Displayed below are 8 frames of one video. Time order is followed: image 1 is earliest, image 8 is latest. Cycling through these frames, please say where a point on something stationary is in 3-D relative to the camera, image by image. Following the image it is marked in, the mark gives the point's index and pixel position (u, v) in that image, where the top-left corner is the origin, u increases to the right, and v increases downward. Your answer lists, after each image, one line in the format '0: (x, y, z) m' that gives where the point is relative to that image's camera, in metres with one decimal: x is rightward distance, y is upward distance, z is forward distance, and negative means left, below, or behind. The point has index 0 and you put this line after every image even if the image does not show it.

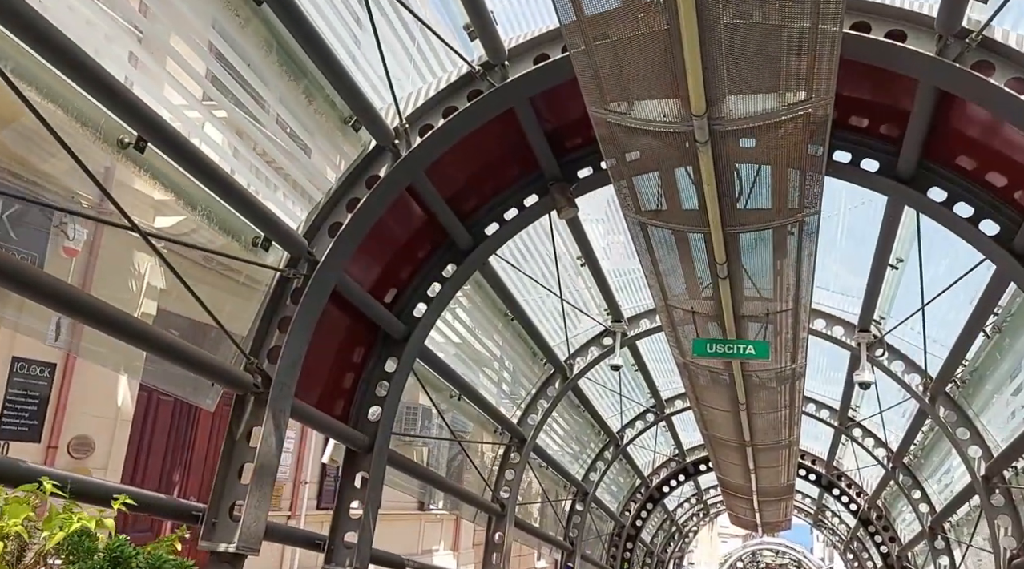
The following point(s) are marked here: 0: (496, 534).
0: (-0.2, -2.8, +9.6) m
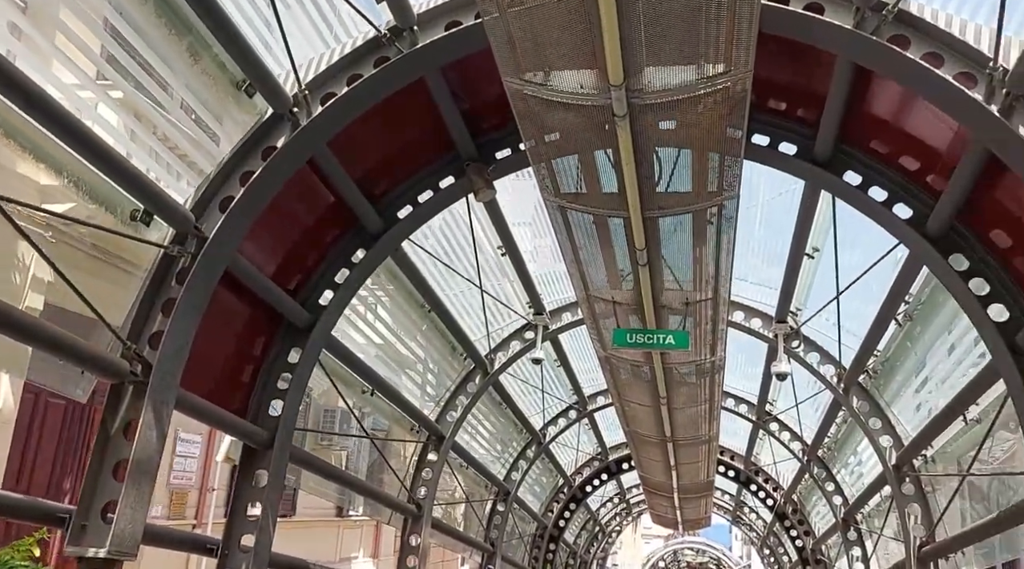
0: (-1.2, -2.8, +9.3) m
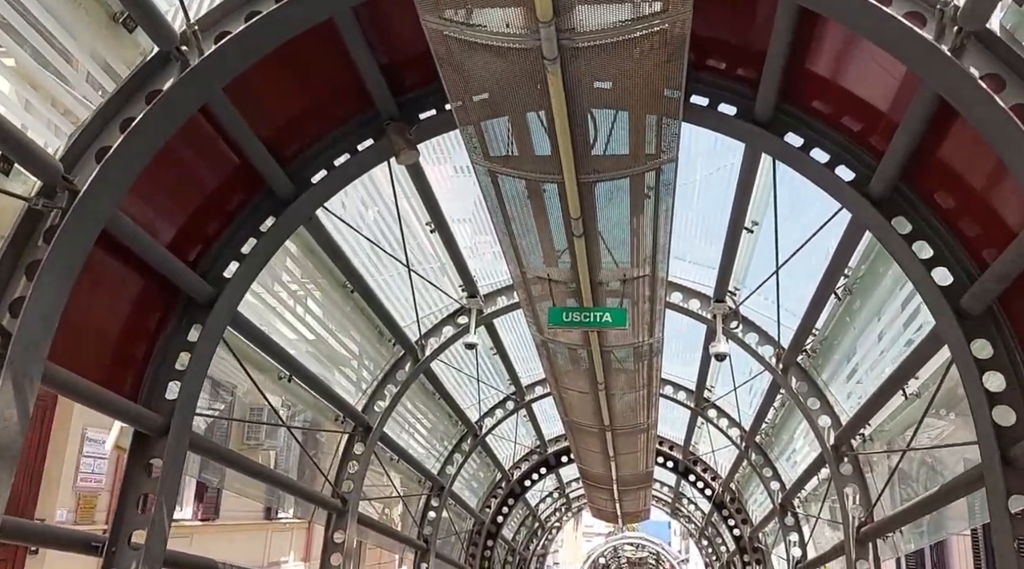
0: (-1.9, -2.6, +8.7) m
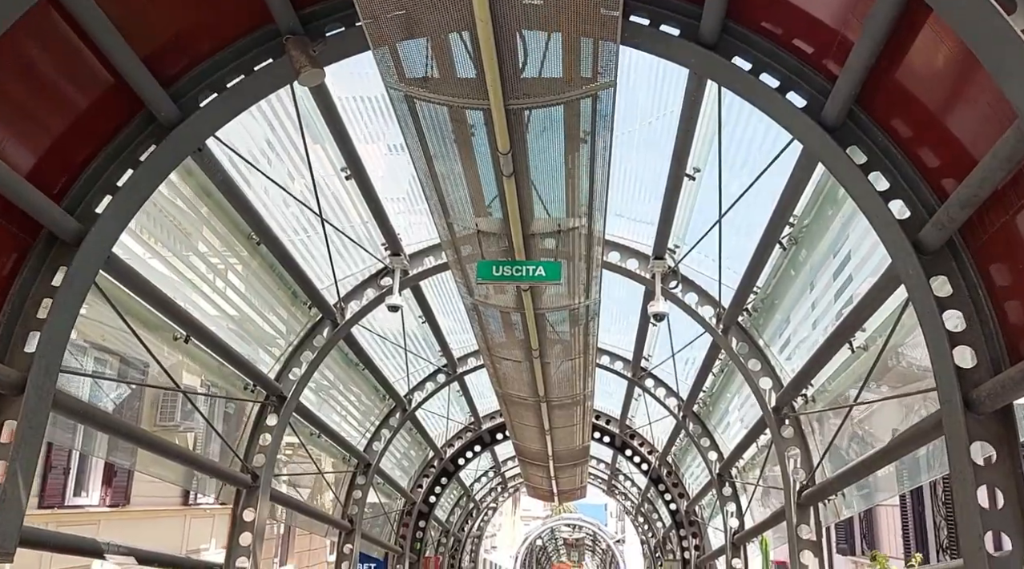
0: (-2.6, -2.2, +8.0) m
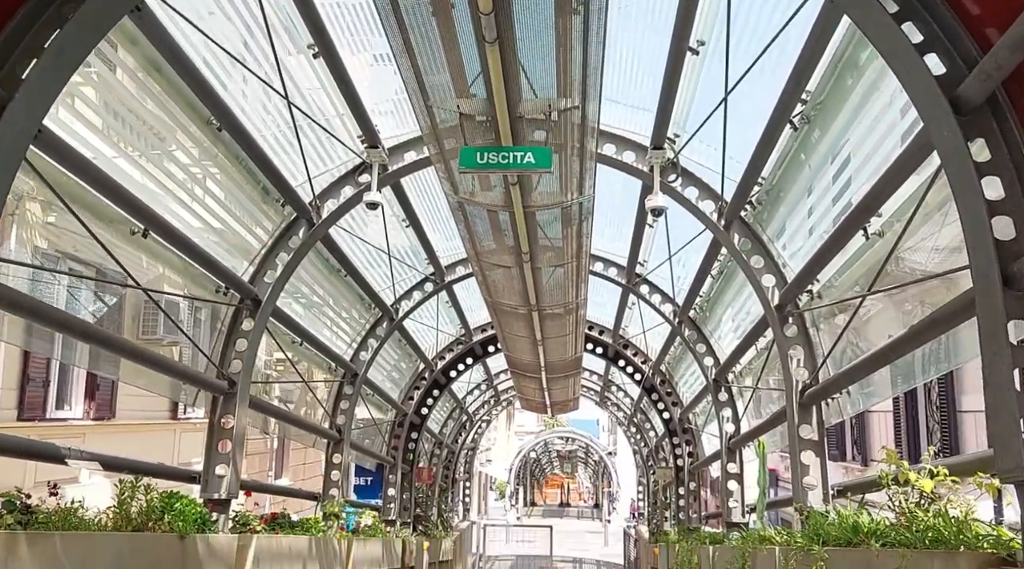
0: (-2.6, -1.2, +7.7) m
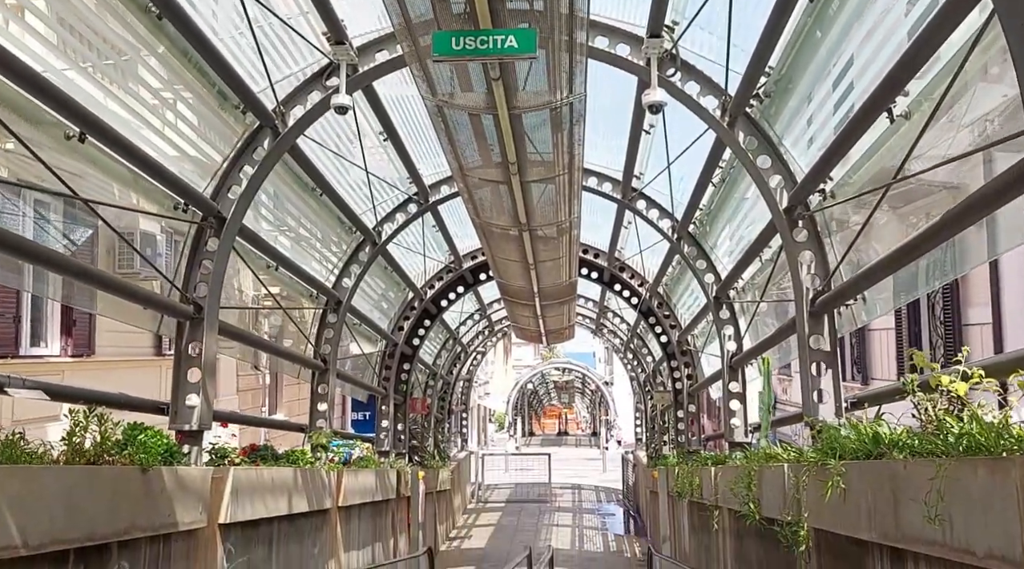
0: (-2.7, -0.5, +7.2) m
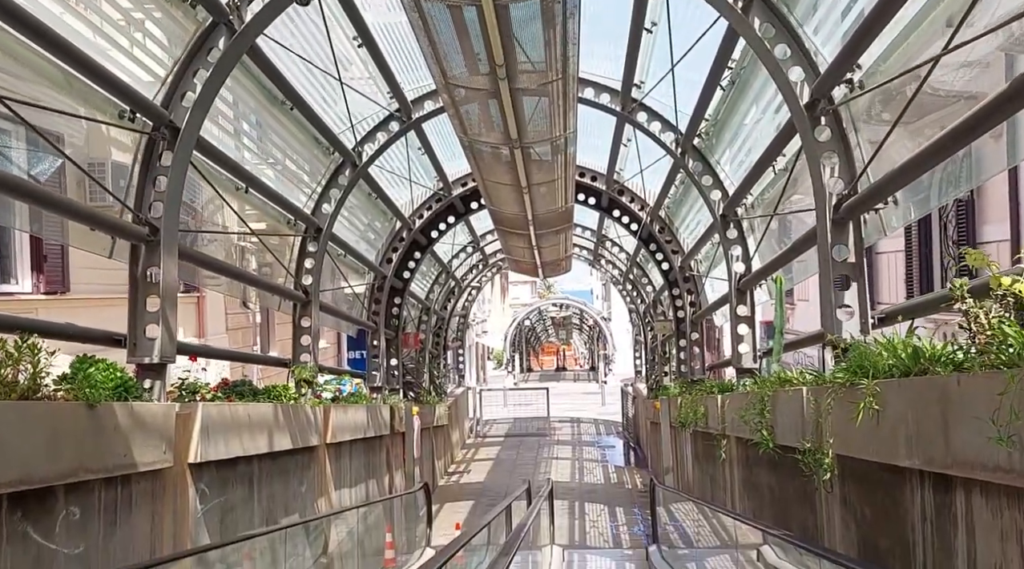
0: (-2.8, +0.1, +6.5) m
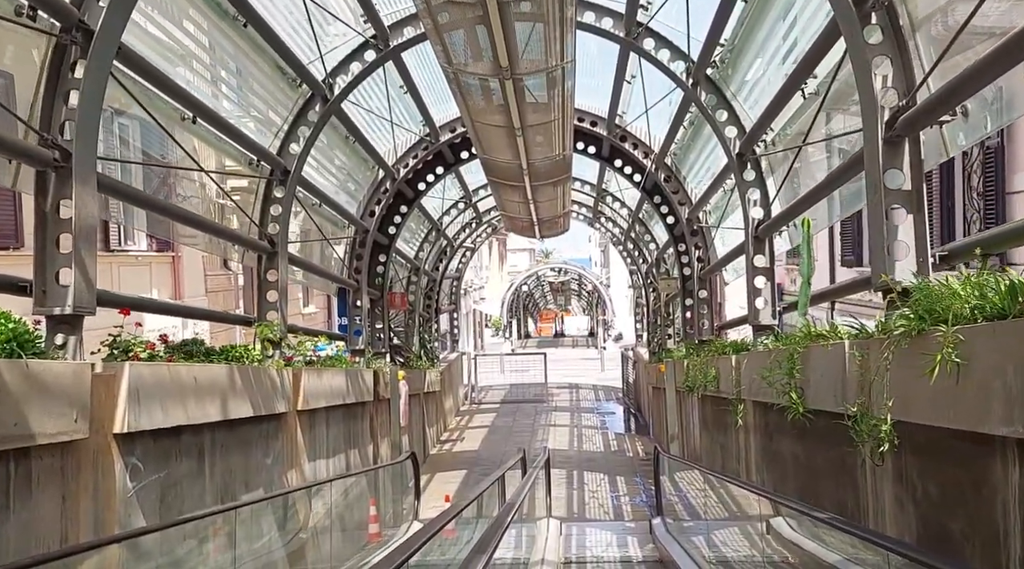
0: (-2.9, +0.5, +5.4) m
